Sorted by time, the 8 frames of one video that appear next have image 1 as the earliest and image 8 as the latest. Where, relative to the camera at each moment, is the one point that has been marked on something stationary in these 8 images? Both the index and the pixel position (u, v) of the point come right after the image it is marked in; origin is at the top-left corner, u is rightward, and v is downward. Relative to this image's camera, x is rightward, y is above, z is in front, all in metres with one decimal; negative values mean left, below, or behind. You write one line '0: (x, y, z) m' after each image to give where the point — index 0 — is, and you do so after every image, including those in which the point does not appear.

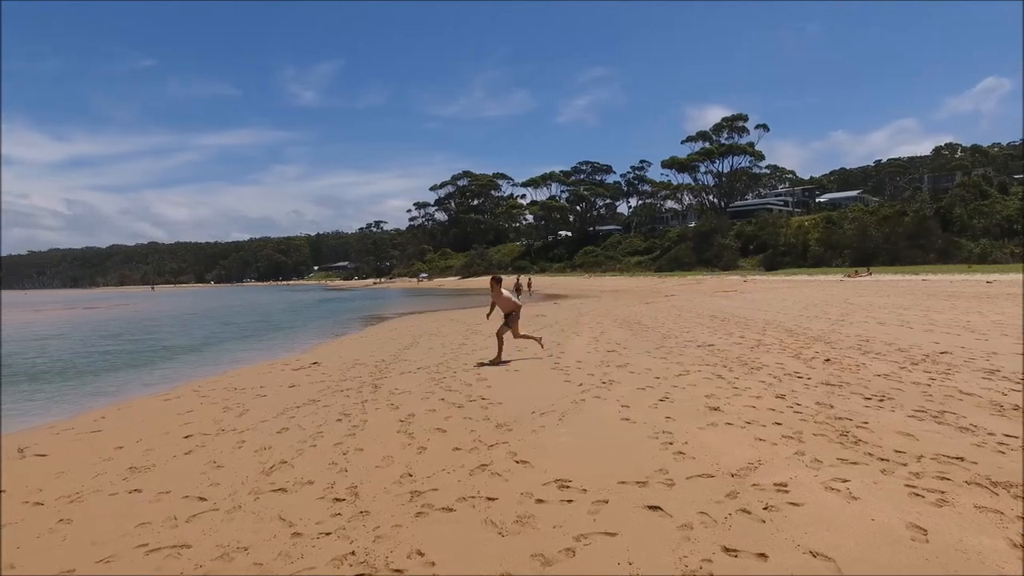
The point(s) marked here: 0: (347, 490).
0: (-2.6, -3.1, +9.0) m
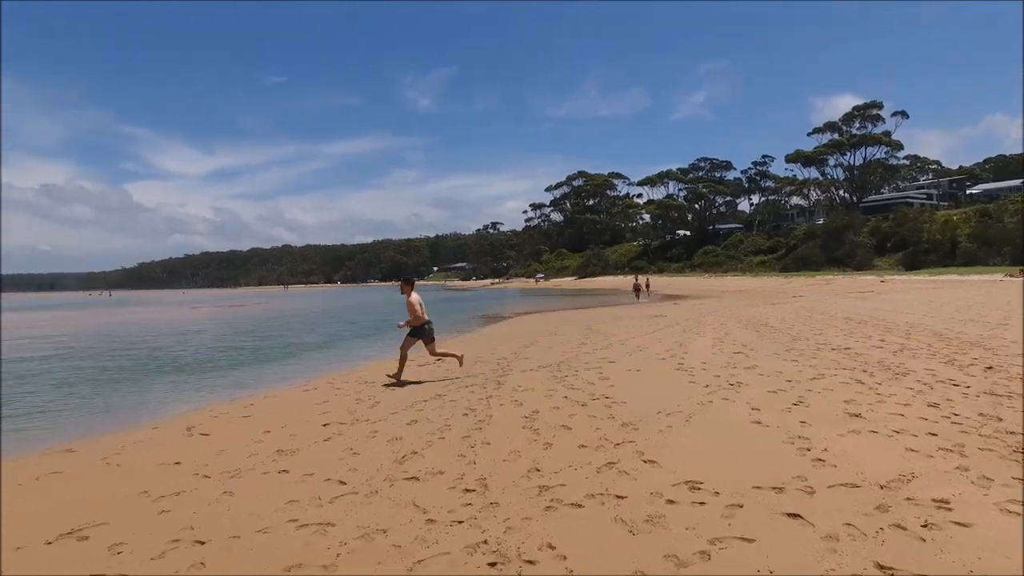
0: (-0.5, -3.0, +9.3) m
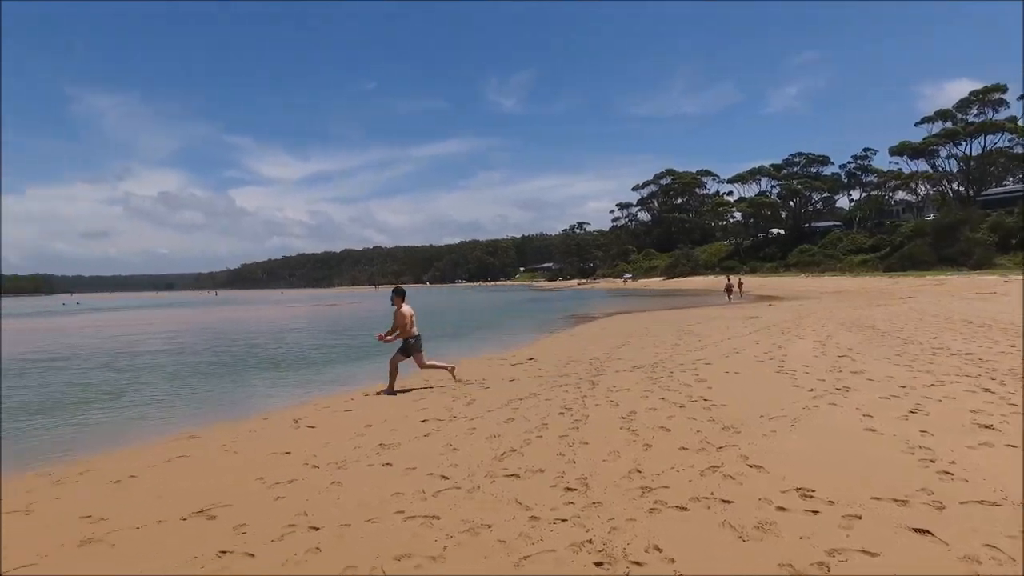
0: (+1.0, -3.0, +9.2) m
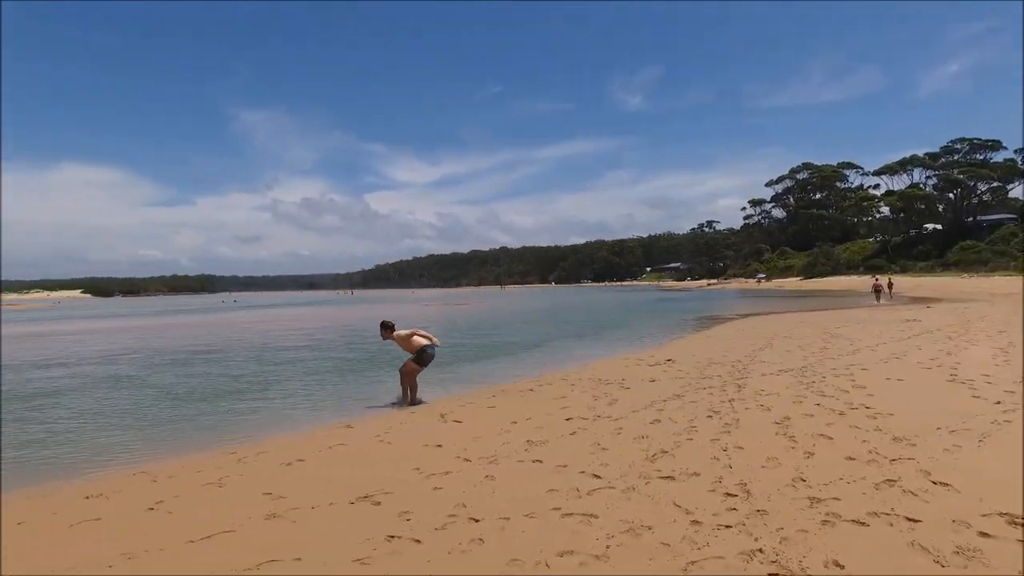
0: (+3.3, -2.9, +8.7) m
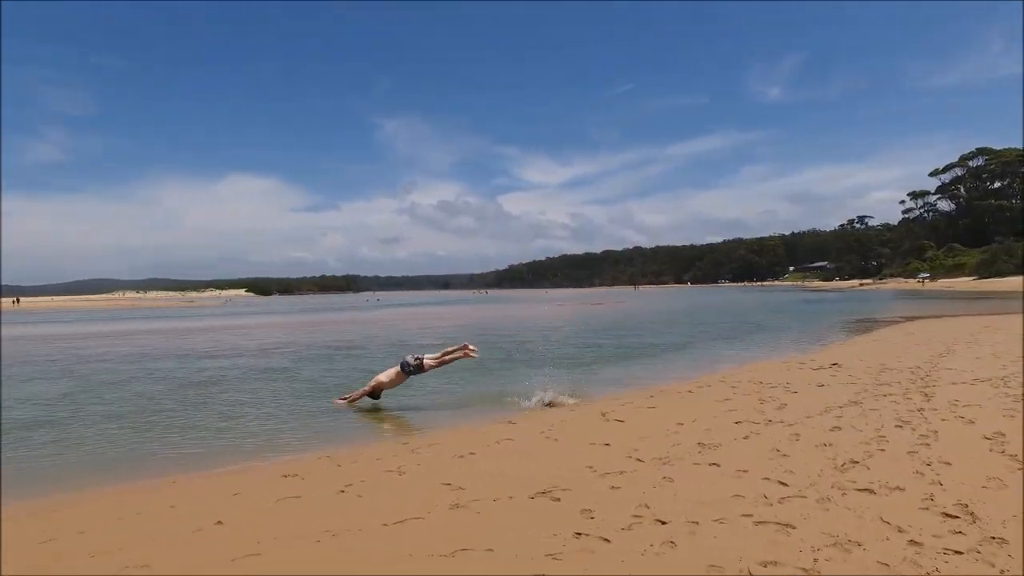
0: (+5.8, -2.8, +7.8) m
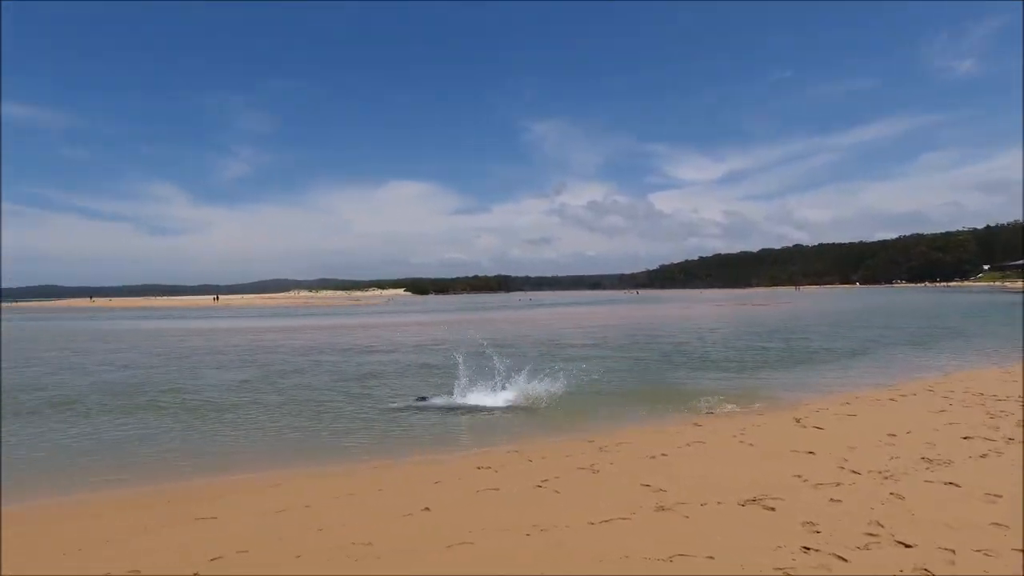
0: (+8.3, -2.8, +6.2) m
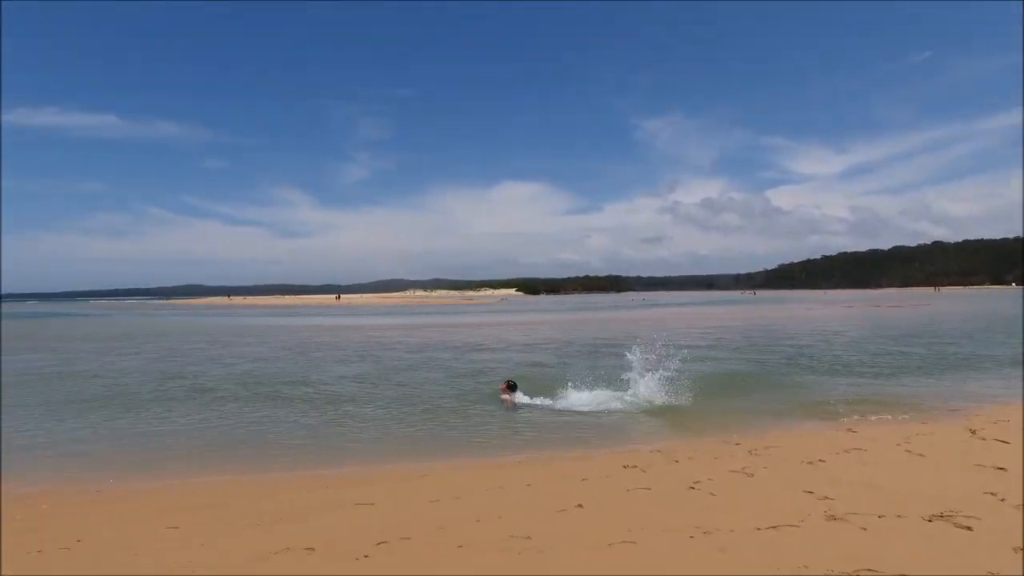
0: (+9.9, -2.7, +4.9) m
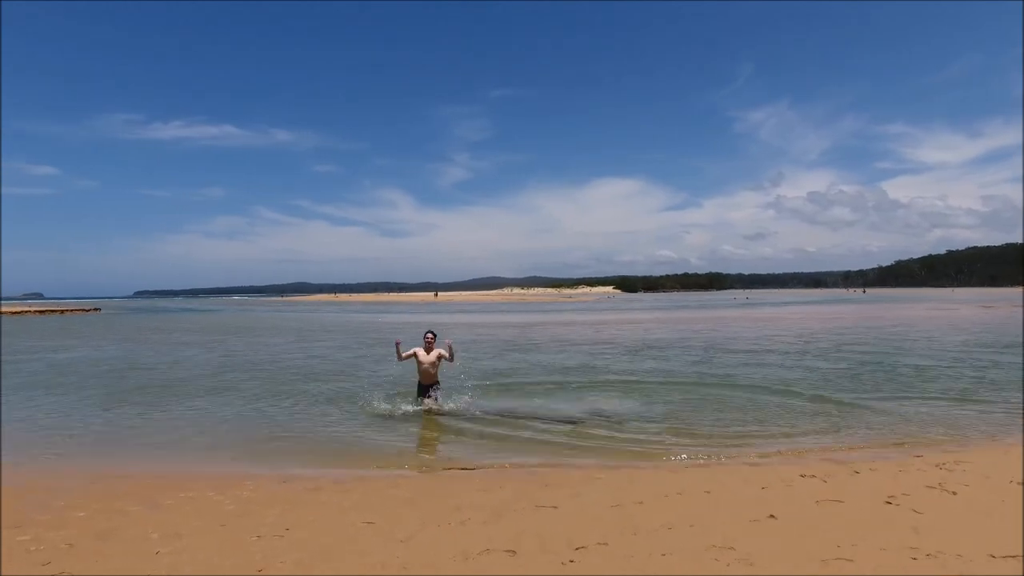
0: (+11.7, -2.8, +3.8) m
